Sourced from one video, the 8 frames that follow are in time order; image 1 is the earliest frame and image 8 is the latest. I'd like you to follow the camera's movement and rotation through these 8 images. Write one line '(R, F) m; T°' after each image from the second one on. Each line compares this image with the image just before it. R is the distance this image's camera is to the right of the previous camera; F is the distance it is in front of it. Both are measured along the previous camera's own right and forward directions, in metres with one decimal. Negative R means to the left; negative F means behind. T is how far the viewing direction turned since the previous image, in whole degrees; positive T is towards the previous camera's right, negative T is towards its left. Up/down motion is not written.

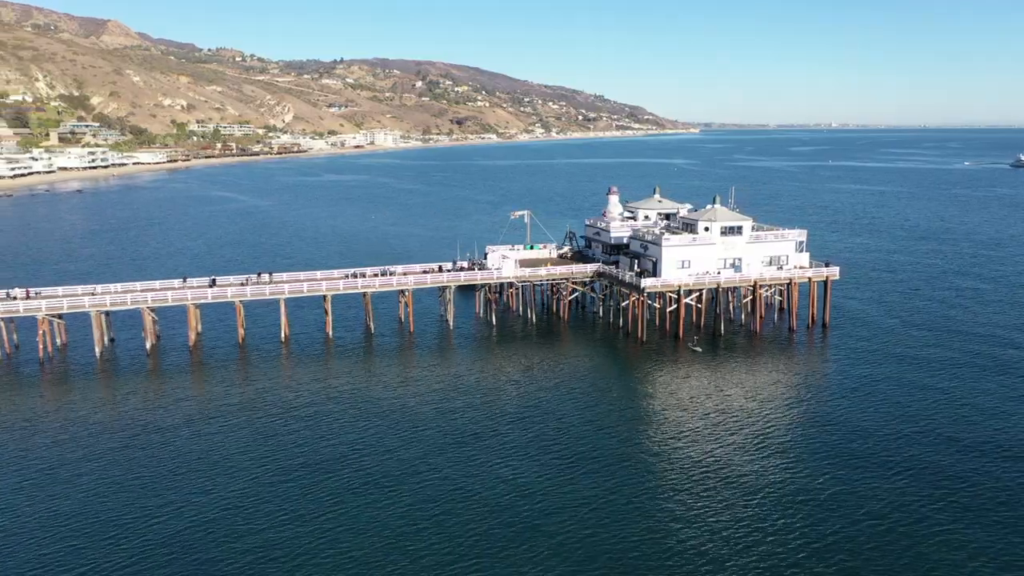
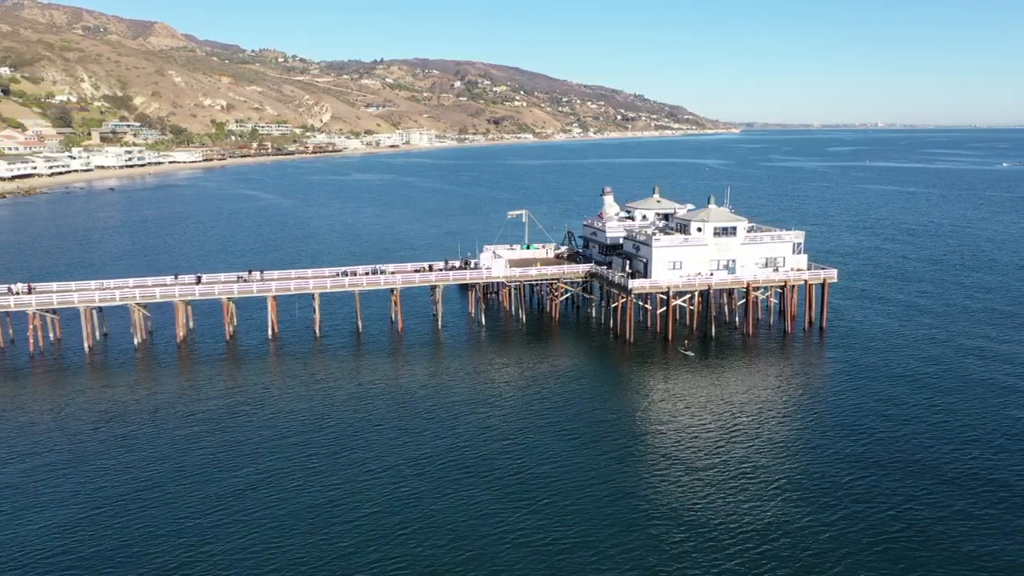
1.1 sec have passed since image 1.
(+3.2, +0.4) m; -3°
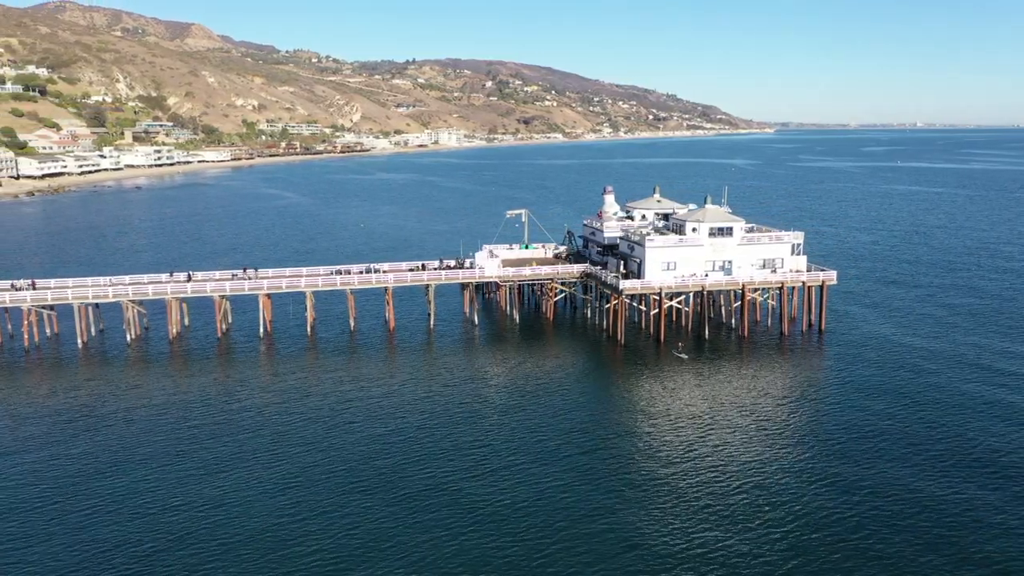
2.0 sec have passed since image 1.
(+2.5, +0.4) m; -2°
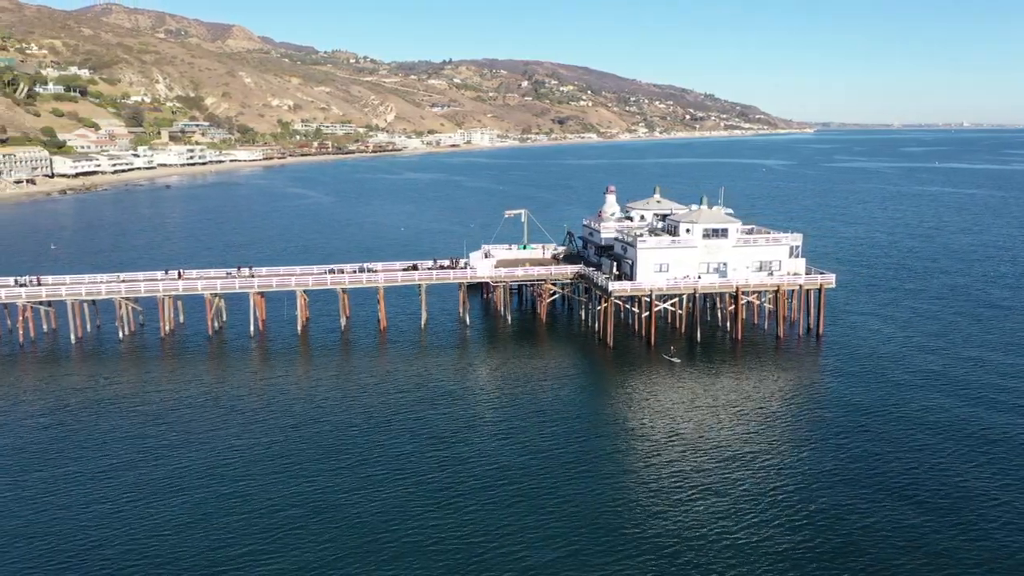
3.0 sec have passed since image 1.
(+2.8, +0.5) m; -2°
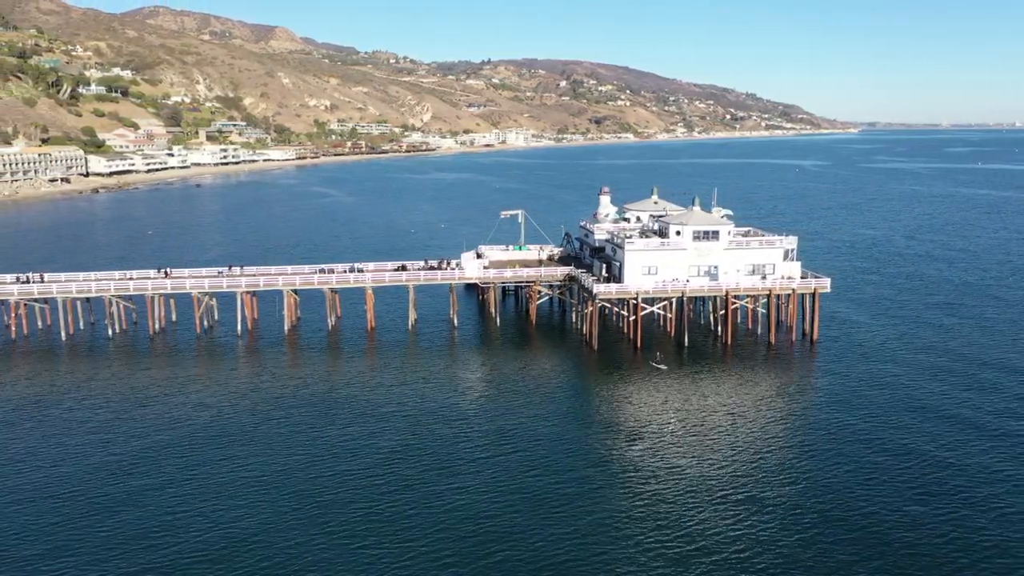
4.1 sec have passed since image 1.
(+3.2, +0.6) m; -3°
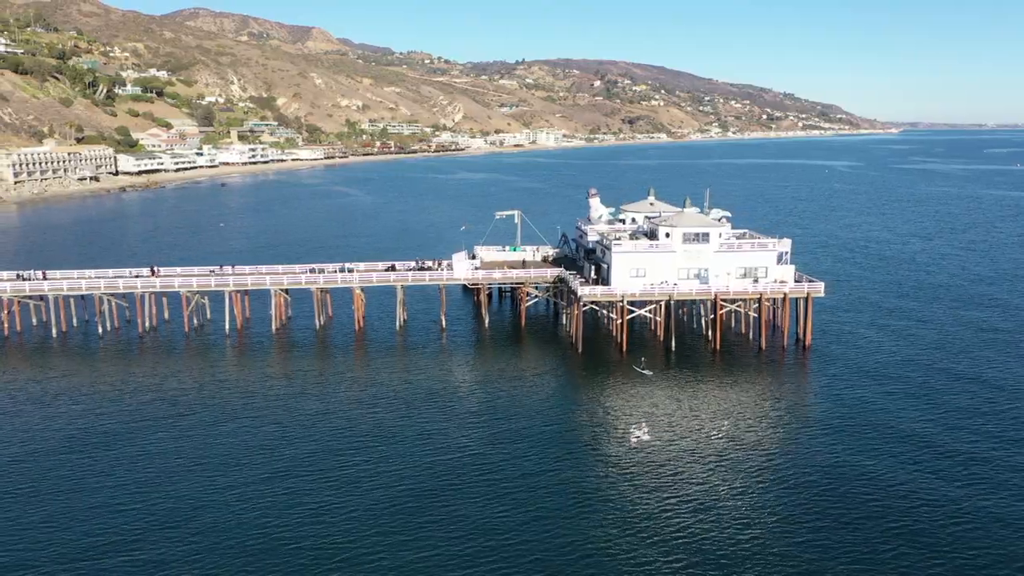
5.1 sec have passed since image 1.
(+2.9, +0.6) m; -2°
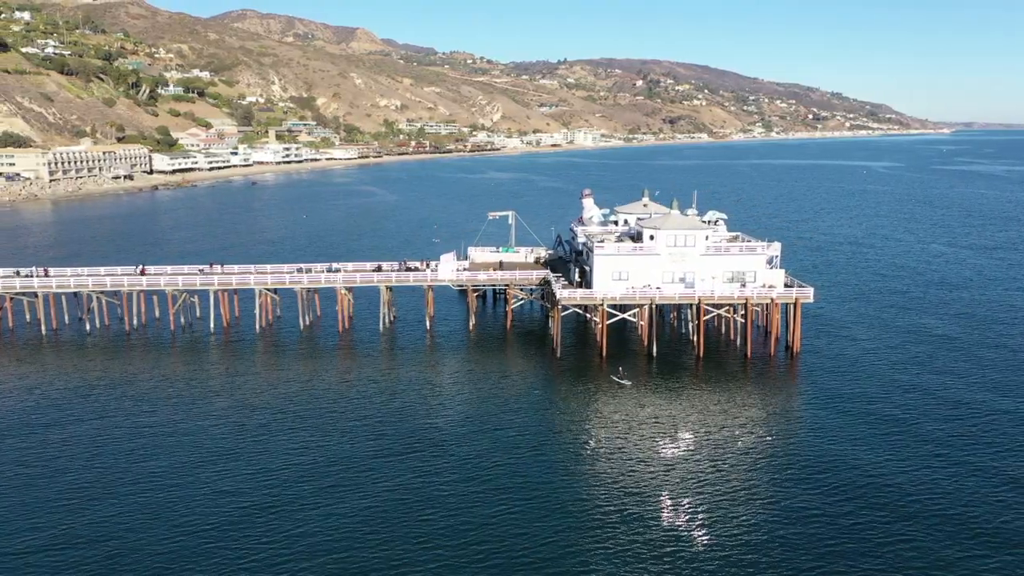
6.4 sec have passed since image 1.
(+3.6, +0.8) m; -3°
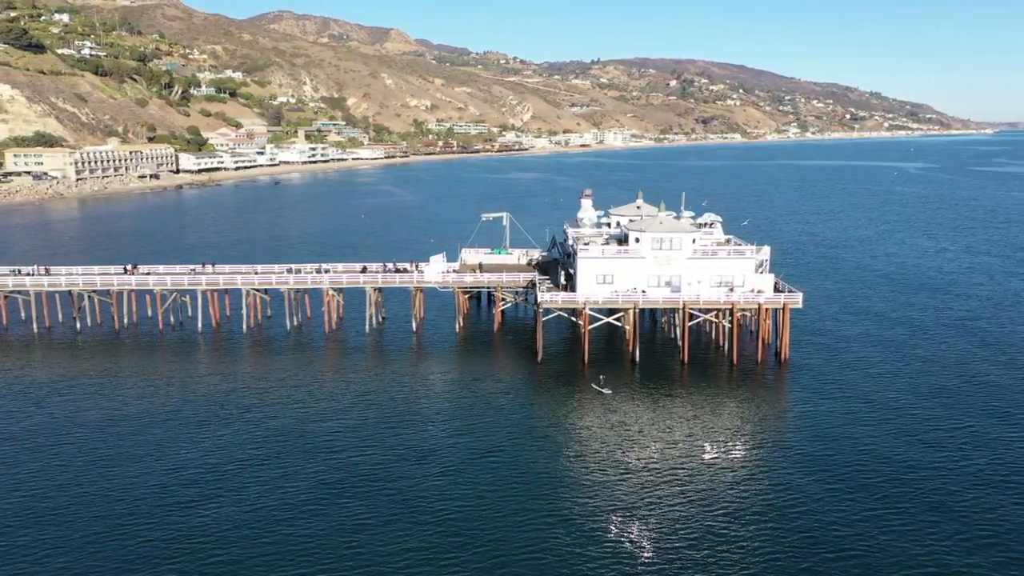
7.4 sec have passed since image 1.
(+2.9, +0.7) m; -2°
